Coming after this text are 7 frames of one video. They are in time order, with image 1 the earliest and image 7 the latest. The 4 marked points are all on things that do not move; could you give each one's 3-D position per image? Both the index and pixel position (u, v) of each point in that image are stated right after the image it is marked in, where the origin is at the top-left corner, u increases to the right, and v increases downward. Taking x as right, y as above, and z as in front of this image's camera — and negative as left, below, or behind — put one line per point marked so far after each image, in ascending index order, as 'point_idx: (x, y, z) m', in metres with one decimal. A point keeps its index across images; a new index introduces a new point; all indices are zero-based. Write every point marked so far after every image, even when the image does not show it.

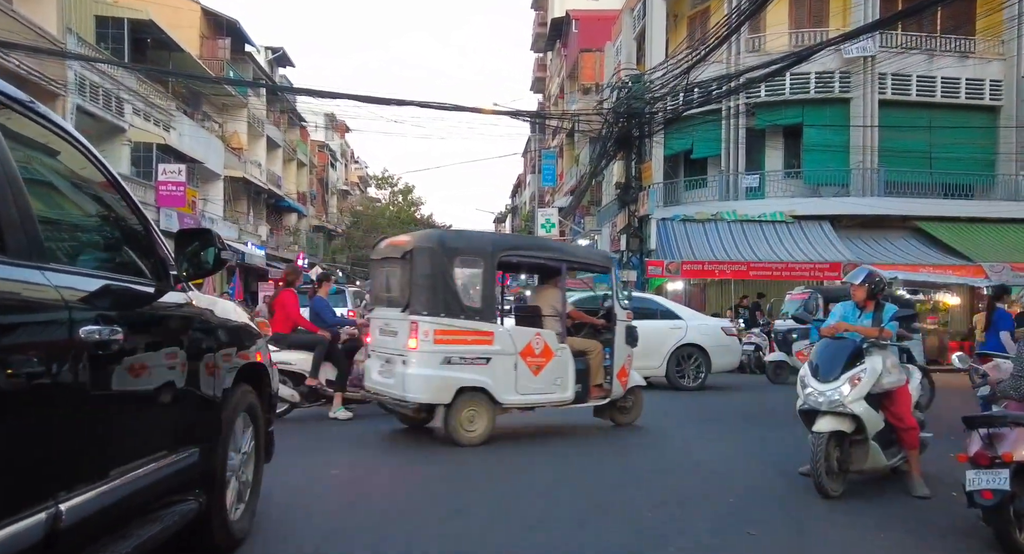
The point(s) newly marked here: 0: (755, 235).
0: (+6.6, +1.1, +20.0) m
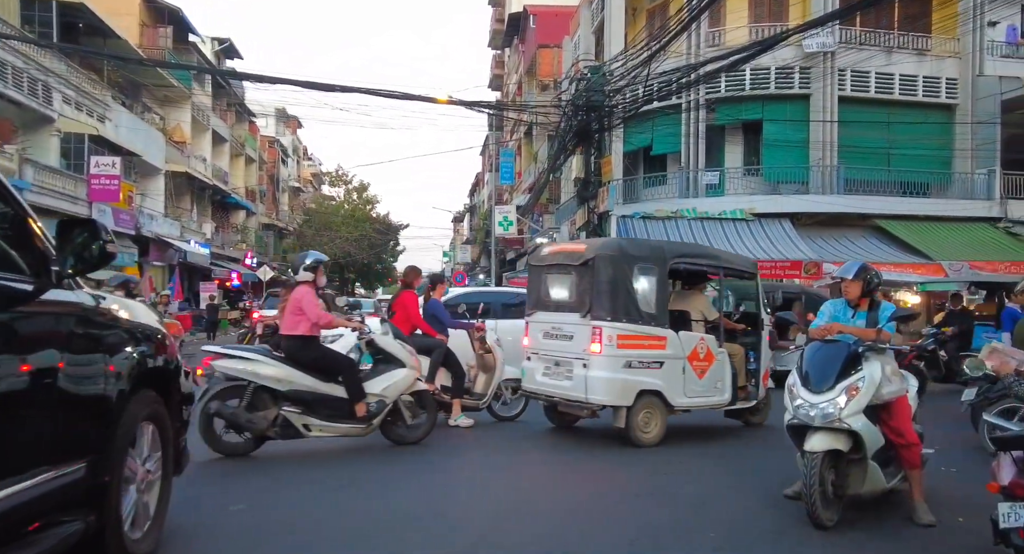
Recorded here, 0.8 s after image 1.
0: (+5.4, +1.2, +19.5) m
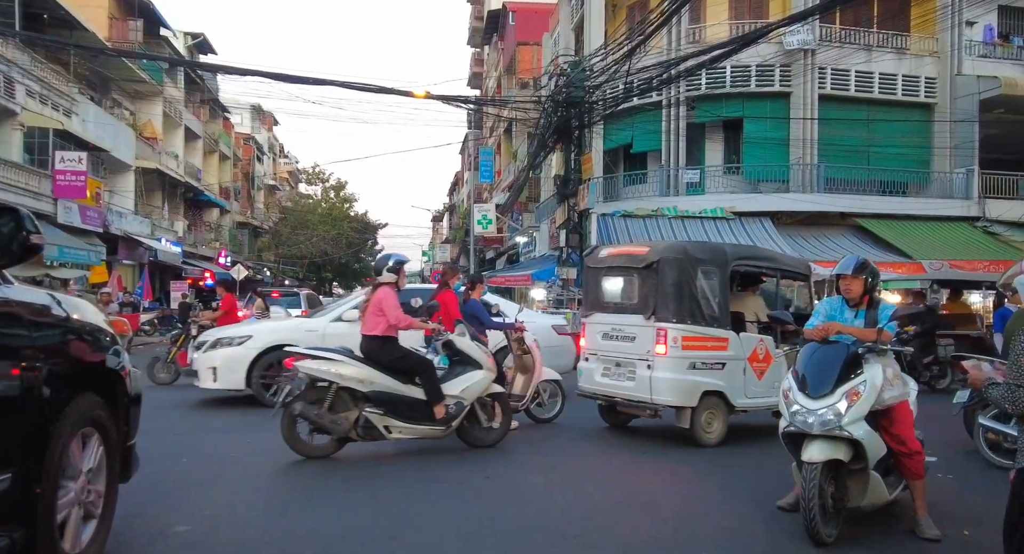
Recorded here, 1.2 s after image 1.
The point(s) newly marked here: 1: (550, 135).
0: (+4.9, +1.2, +19.3) m
1: (+0.9, +3.5, +18.0) m
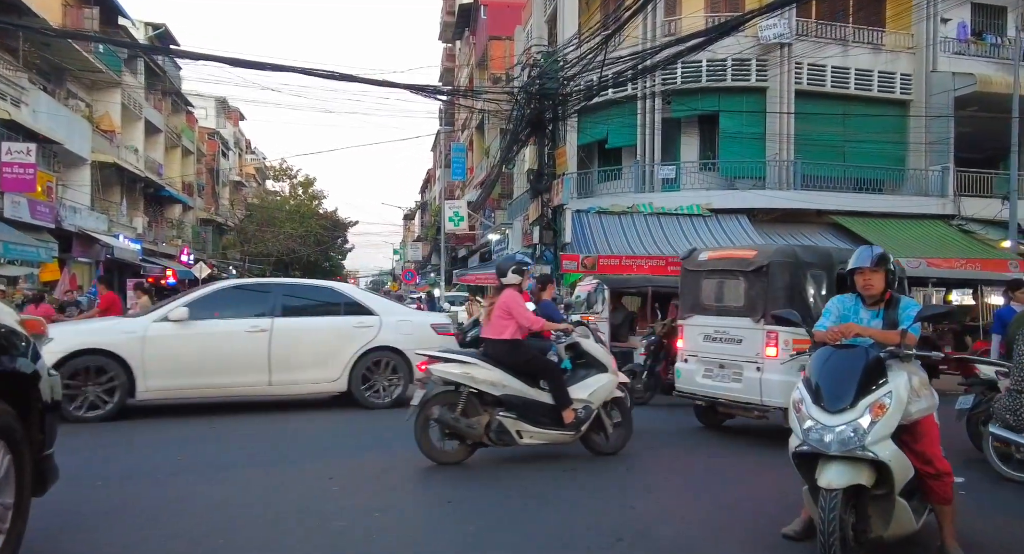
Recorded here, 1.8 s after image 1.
0: (+4.1, +1.2, +18.9) m
1: (+0.2, +3.5, +17.4) m
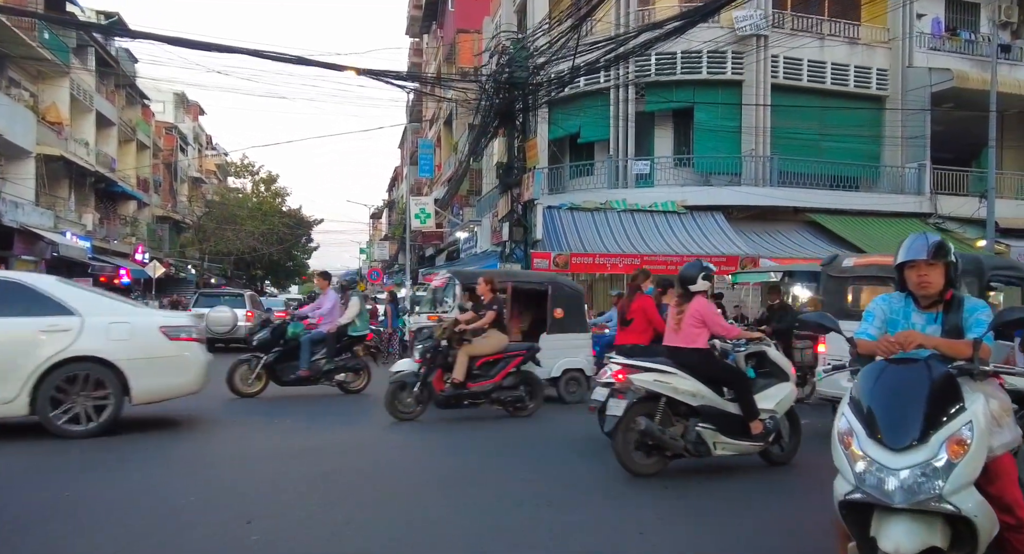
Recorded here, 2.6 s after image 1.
0: (+3.3, +1.3, +18.2) m
1: (-0.5, +3.6, +16.5) m
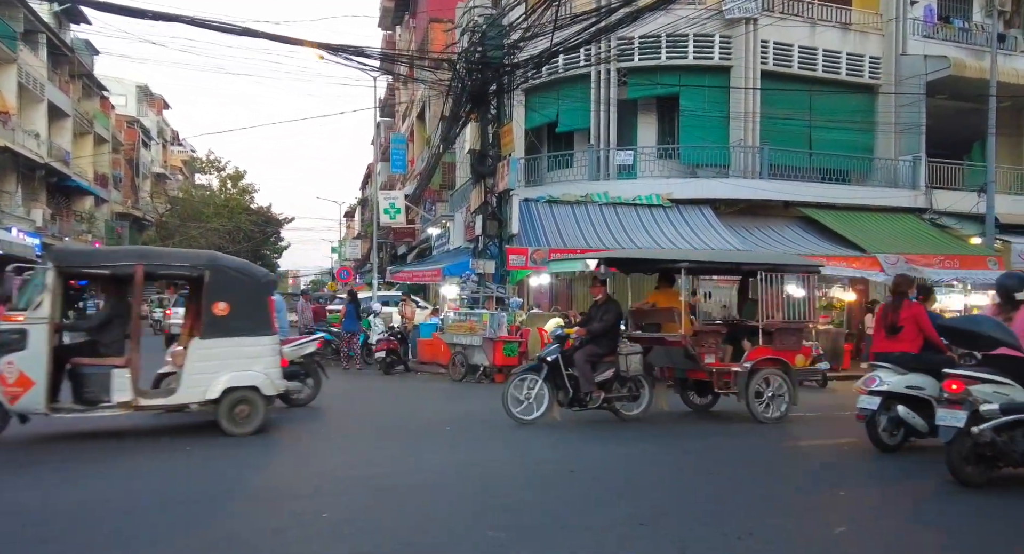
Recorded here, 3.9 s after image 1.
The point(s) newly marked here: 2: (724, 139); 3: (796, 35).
0: (+2.7, +1.3, +17.0) m
1: (-1.0, +3.6, +15.2) m
2: (+5.4, +3.5, +18.5) m
3: (+7.3, +6.2, +18.7) m
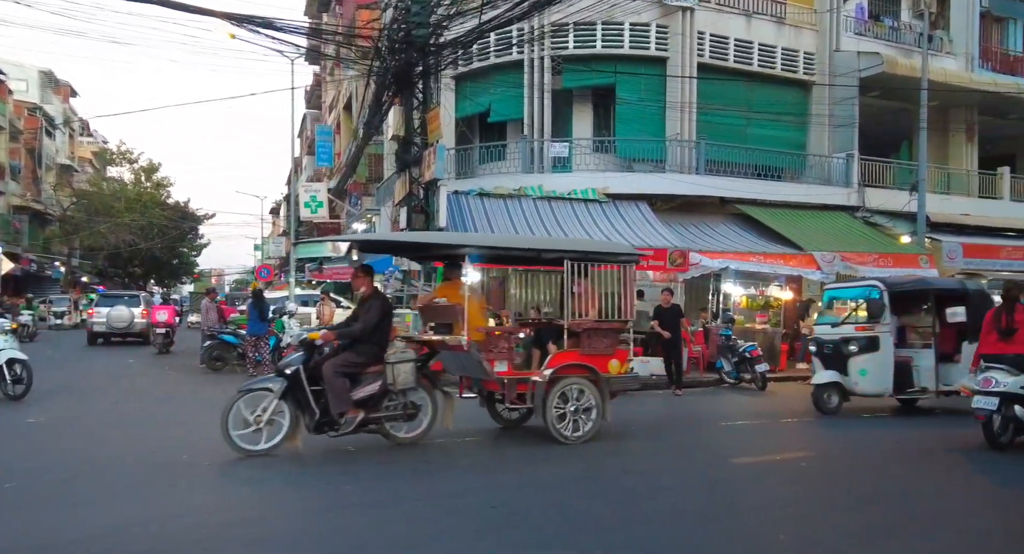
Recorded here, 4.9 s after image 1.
0: (+1.2, +1.4, +16.2) m
1: (-2.4, +3.6, +14.1) m
2: (+3.6, +3.5, +17.9) m
3: (+5.5, +6.2, +18.3) m
